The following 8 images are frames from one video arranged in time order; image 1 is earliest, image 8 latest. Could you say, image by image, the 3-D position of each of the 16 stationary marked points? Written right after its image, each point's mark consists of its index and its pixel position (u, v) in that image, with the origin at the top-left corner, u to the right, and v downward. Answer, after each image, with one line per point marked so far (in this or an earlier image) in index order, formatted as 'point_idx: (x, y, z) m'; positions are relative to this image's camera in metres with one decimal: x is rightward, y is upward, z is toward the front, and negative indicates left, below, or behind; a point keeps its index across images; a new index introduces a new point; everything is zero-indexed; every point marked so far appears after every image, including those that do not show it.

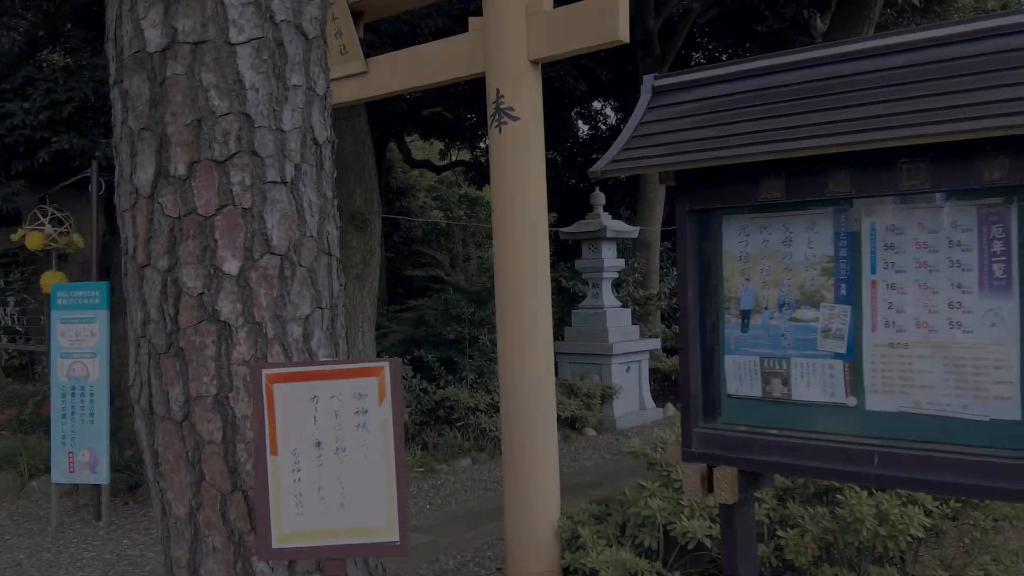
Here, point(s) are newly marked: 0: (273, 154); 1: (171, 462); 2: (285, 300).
0: (-0.6, +0.3, +2.2) m
1: (-0.8, -0.4, +2.3) m
2: (-0.5, 0.0, +2.2) m
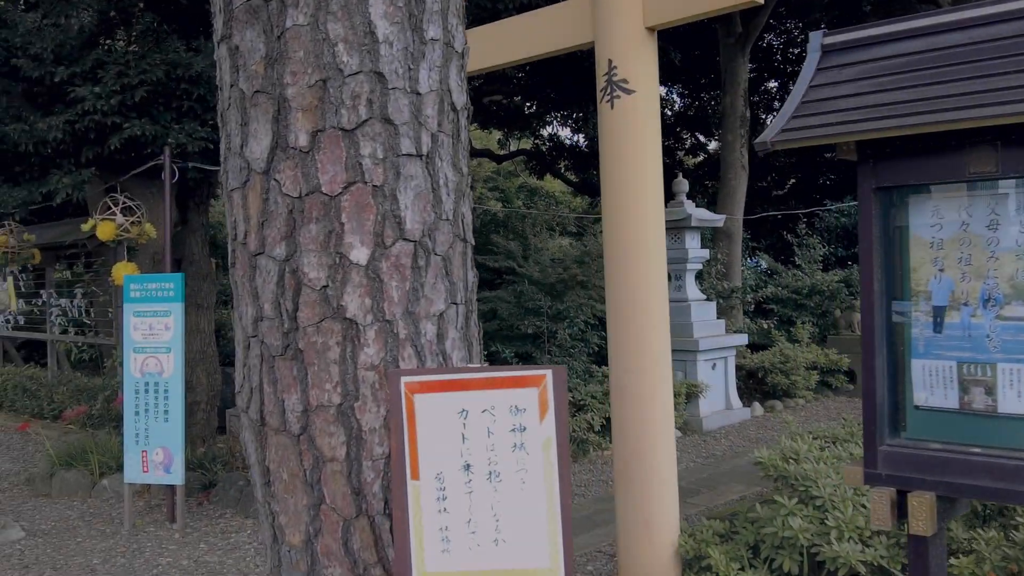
0: (-0.2, +0.3, +1.8) m
1: (-0.5, -0.4, +2.0) m
2: (-0.2, 0.0, +1.9) m
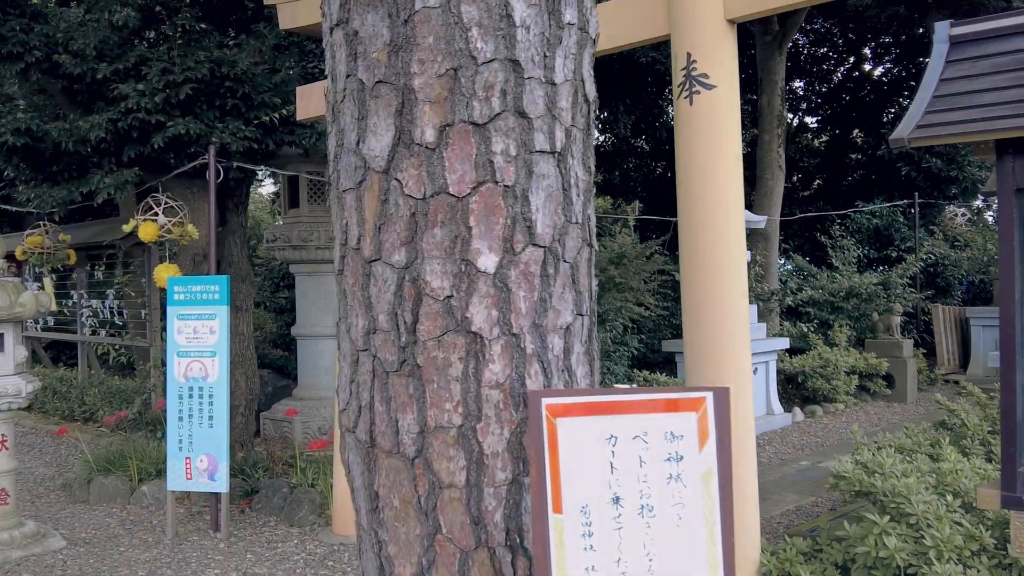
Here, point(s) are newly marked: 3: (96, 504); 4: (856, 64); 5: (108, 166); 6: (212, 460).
0: (+0.1, +0.3, +1.7) m
1: (-0.2, -0.4, +1.8) m
2: (+0.1, 0.0, +1.7) m
3: (-2.6, -1.3, +5.8) m
4: (+4.4, +2.9, +12.1) m
5: (-2.4, +0.7, +5.5) m
6: (-1.6, -0.9, +5.1) m
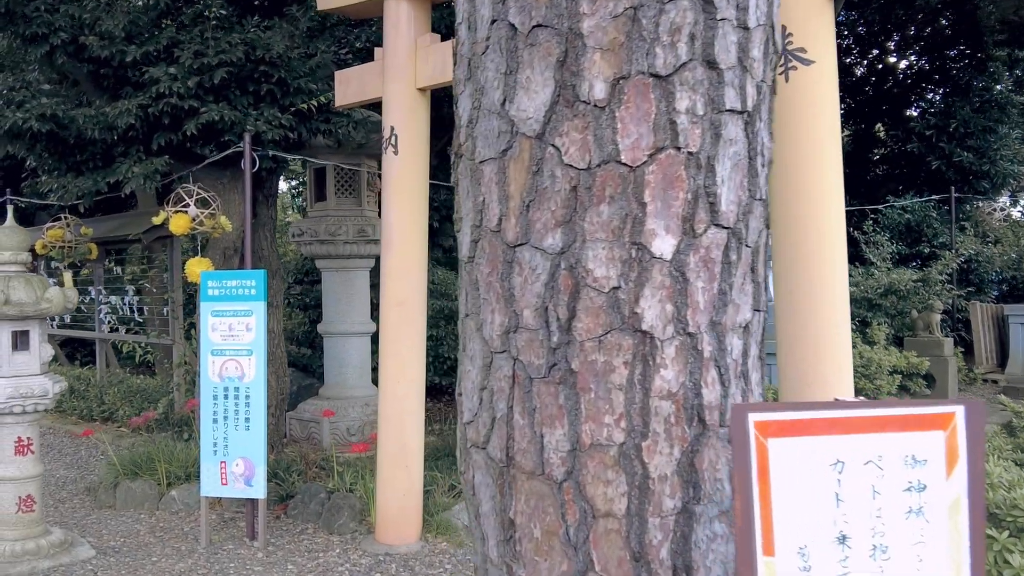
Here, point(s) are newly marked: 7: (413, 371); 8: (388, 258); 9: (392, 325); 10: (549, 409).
0: (+0.3, +0.3, +1.4) m
1: (0.0, -0.4, +1.5) m
2: (+0.3, 0.0, +1.4) m
3: (-2.3, -1.3, +5.5) m
4: (+4.7, +2.9, +11.8) m
5: (-2.1, +0.8, +5.2) m
6: (-1.3, -0.9, +4.8) m
7: (-0.5, -0.4, +4.6) m
8: (-0.6, +0.1, +4.6) m
9: (-0.6, -0.2, +4.6) m
10: (+0.1, -0.2, +1.5) m
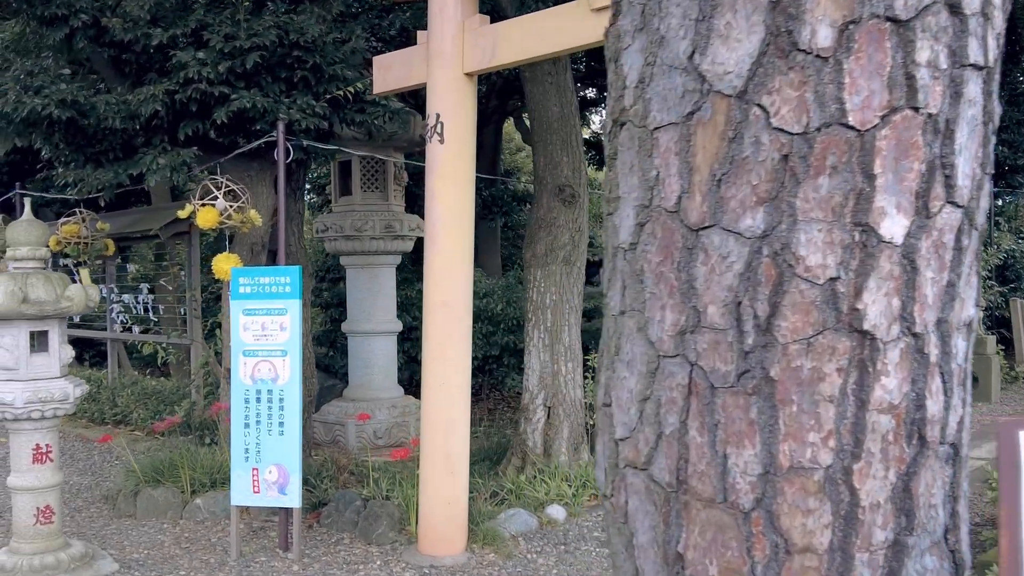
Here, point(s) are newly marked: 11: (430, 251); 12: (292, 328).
0: (+0.6, +0.3, +1.1) m
1: (+0.3, -0.4, +1.3) m
2: (+0.6, 0.0, +1.2) m
3: (-2.1, -1.3, +5.3) m
4: (+4.9, +3.0, +11.6) m
5: (-1.9, +0.8, +5.0) m
6: (-1.1, -0.9, +4.5) m
7: (-0.3, -0.4, +4.3) m
8: (-0.4, +0.2, +4.3) m
9: (-0.3, -0.2, +4.3) m
10: (+0.3, -0.2, +1.2) m
11: (-0.4, +0.2, +4.3) m
12: (-1.1, -0.2, +4.6) m
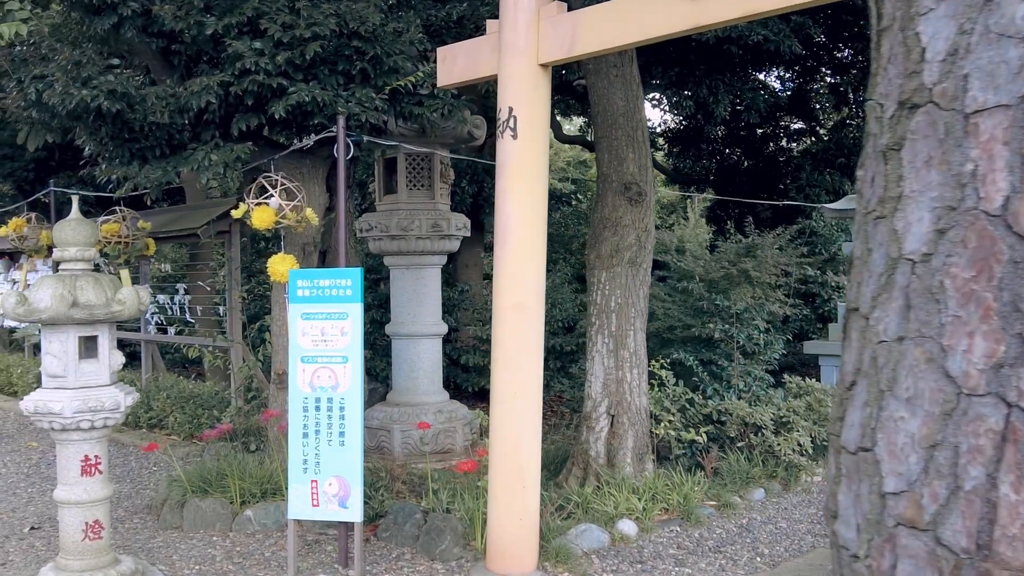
0: (+0.8, +0.3, +0.9) m
1: (+0.6, -0.4, +1.1) m
2: (+0.9, 0.0, +1.0) m
3: (-1.7, -1.3, +5.1) m
4: (+5.3, +2.9, +11.3) m
5: (-1.5, +0.7, +4.8) m
6: (-0.8, -0.9, +4.3) m
7: (+0.1, -0.4, +4.1) m
8: (0.0, +0.1, +4.1) m
9: (0.0, -0.2, +4.1) m
10: (+0.6, -0.2, +1.0) m
11: (0.0, +0.2, +4.1) m
12: (-0.7, -0.2, +4.4) m
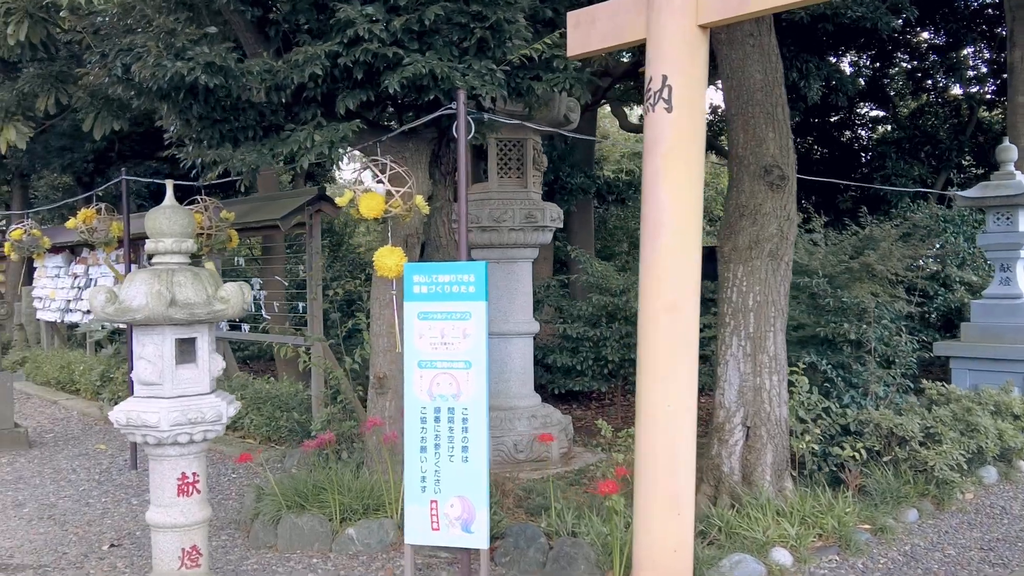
0: (+1.3, +0.3, +0.3) m
1: (+1.0, -0.4, +0.5) m
2: (+1.3, 0.0, +0.4) m
3: (-1.1, -1.3, +4.6) m
4: (+6.2, +3.0, +10.6) m
5: (-0.9, +0.8, +4.3) m
6: (-0.2, -0.9, +3.8) m
7: (+0.6, -0.4, +3.6) m
8: (+0.5, +0.2, +3.6) m
9: (+0.6, -0.2, +3.6) m
10: (+1.1, -0.2, +0.5) m
11: (+0.5, +0.2, +3.6) m
12: (-0.1, -0.2, +3.9) m
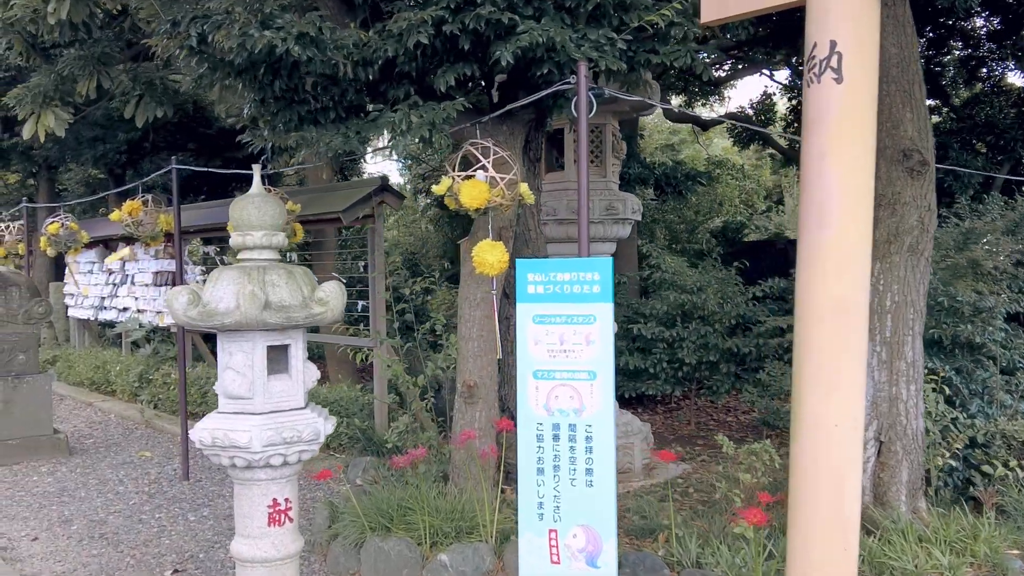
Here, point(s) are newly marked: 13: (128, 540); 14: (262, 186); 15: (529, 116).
0: (+1.7, +0.3, -0.1) m
1: (+1.5, -0.4, 0.0) m
2: (+1.8, -0.1, -0.1) m
3: (-0.6, -1.3, +4.2) m
4: (+6.7, +3.0, +10.0) m
5: (-0.4, +0.8, +3.8) m
6: (+0.3, -0.9, +3.4) m
7: (+1.1, -0.4, +3.1) m
8: (+1.0, +0.2, +3.1) m
9: (+1.0, -0.2, +3.1) m
10: (+1.5, -0.2, 0.0) m
11: (+1.0, +0.2, +3.1) m
12: (+0.3, -0.2, +3.4) m
13: (-2.0, -1.3, +4.9) m
14: (-0.9, +0.4, +3.3) m
15: (+0.1, +0.8, +4.2) m
